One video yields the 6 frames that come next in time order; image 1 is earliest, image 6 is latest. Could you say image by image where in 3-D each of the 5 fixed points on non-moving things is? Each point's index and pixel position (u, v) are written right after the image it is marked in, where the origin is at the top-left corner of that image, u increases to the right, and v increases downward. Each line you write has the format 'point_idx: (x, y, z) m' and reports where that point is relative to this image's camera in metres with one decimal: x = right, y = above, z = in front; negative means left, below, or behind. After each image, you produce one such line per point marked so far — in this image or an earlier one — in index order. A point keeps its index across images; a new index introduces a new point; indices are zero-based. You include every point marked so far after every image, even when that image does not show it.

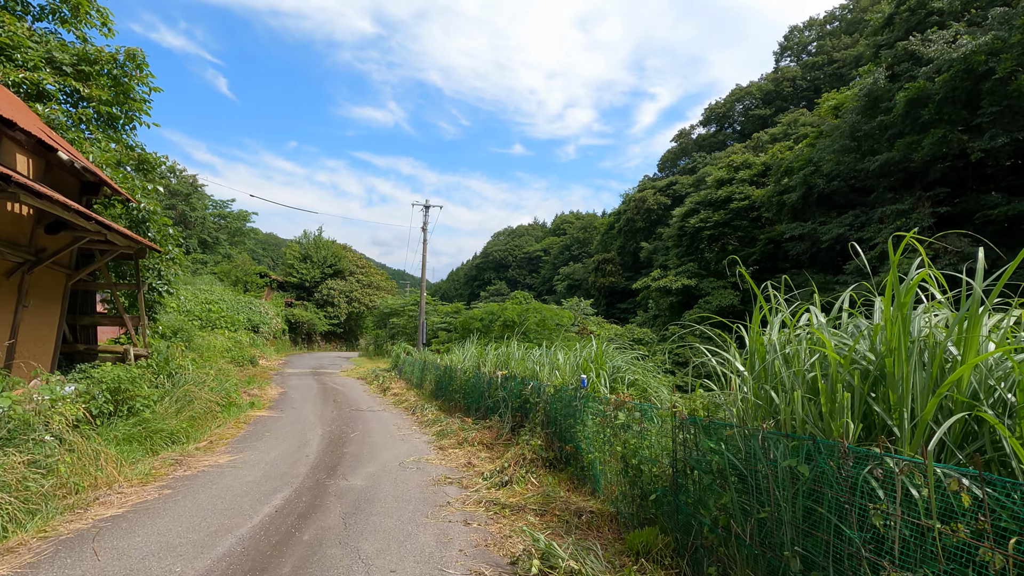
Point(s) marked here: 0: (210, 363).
0: (-6.1, -1.5, +11.0) m
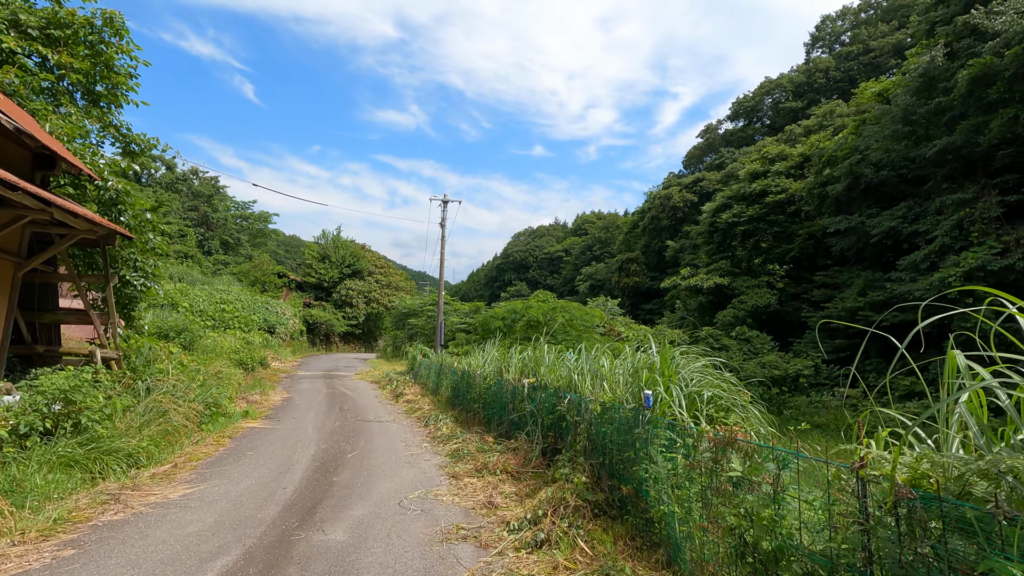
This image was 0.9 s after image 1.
0: (-5.6, -1.4, +10.0) m
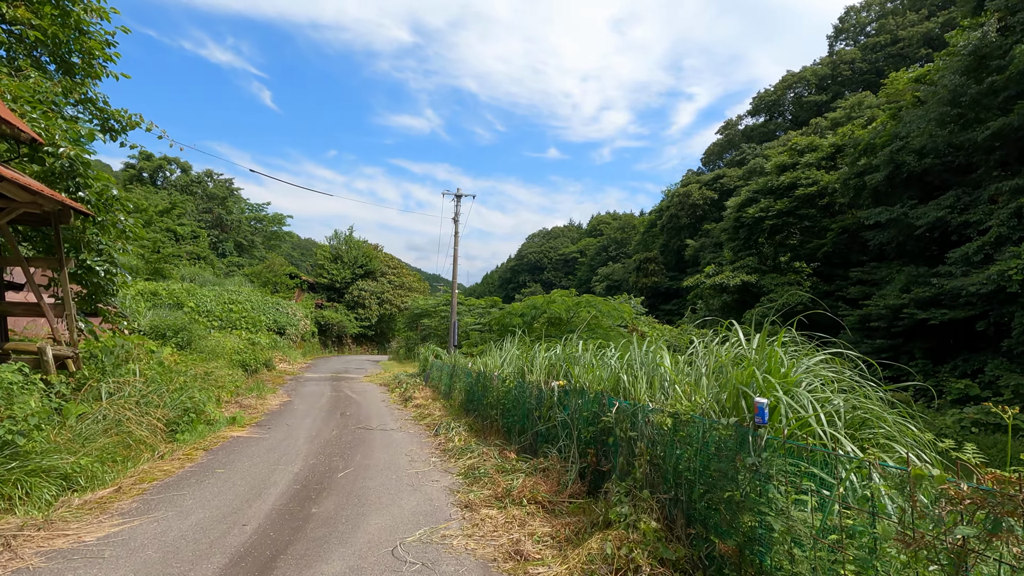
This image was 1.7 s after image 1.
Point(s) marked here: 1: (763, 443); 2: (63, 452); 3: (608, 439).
0: (-5.3, -1.3, +9.1) m
1: (+0.9, -0.6, +2.0) m
2: (-3.4, -1.2, +4.1) m
3: (+0.6, -1.0, +3.6) m
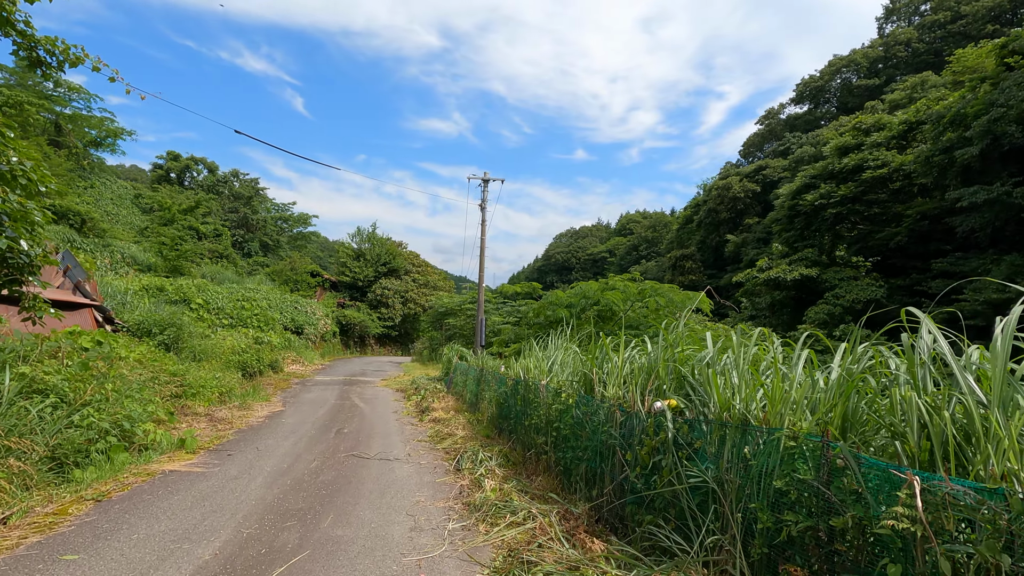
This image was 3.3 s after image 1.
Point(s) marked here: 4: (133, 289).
0: (-4.7, -1.1, +7.2) m
1: (+1.2, -0.3, -0.2) m
2: (-3.0, -1.0, +2.2) m
3: (+1.0, -0.7, +1.4) m
4: (-12.1, 0.0, +17.4) m
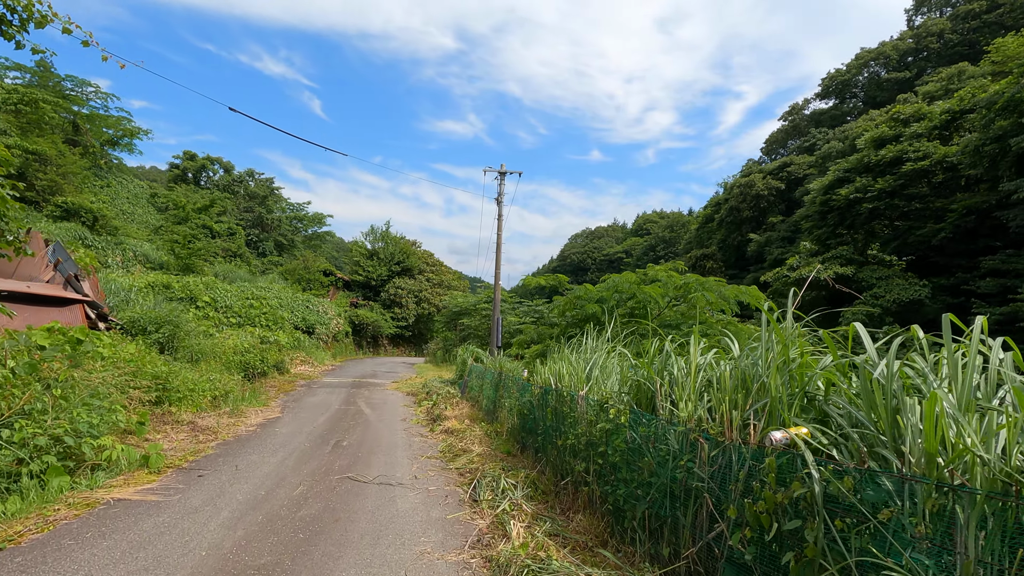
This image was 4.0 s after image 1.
0: (-4.4, -1.0, +6.4) m
1: (+1.2, -0.2, -1.1) m
2: (-2.9, -0.9, +1.3) m
3: (+1.1, -0.6, +0.5) m
4: (-11.6, +0.1, +16.8) m
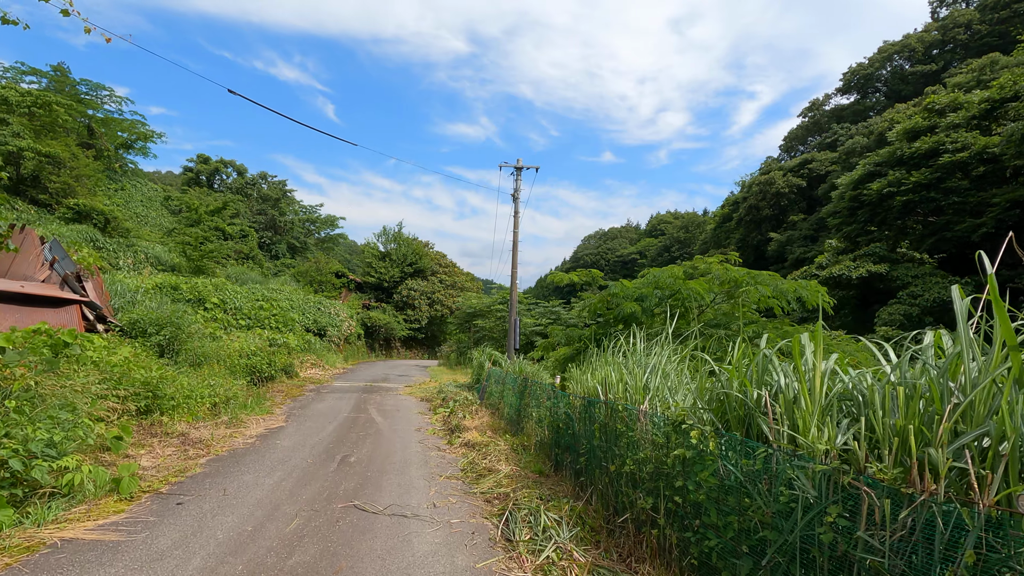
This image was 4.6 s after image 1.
0: (-4.1, -0.9, +5.7) m
1: (+1.4, -0.1, -1.9) m
2: (-2.7, -0.8, +0.6) m
3: (+1.2, -0.6, -0.3) m
4: (-11.0, 0.0, +16.3) m
